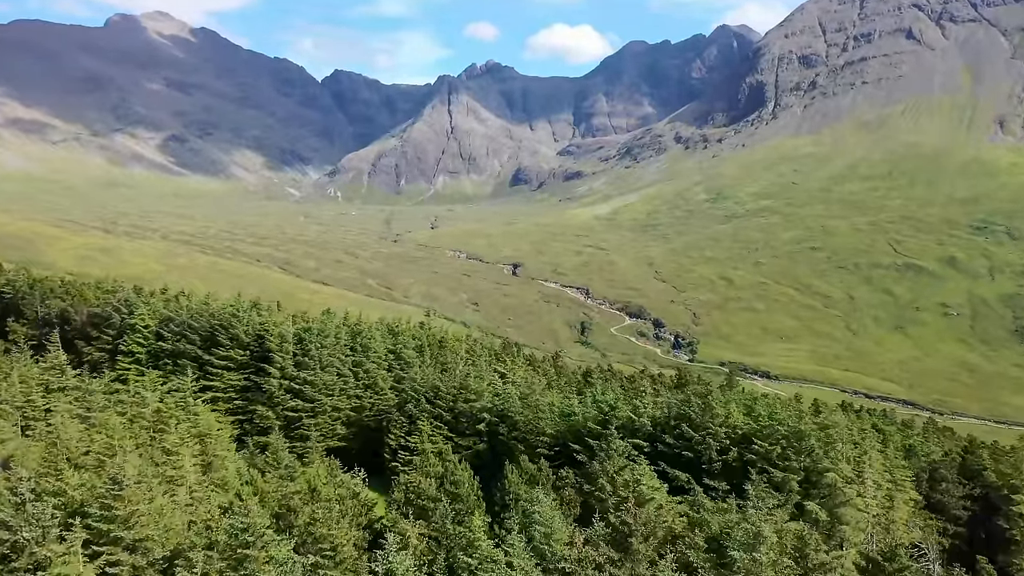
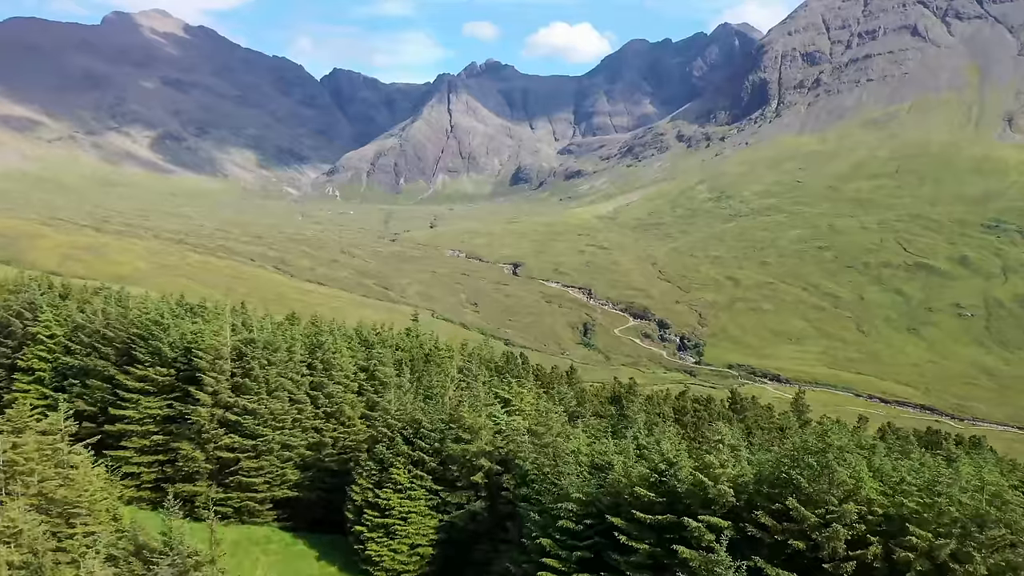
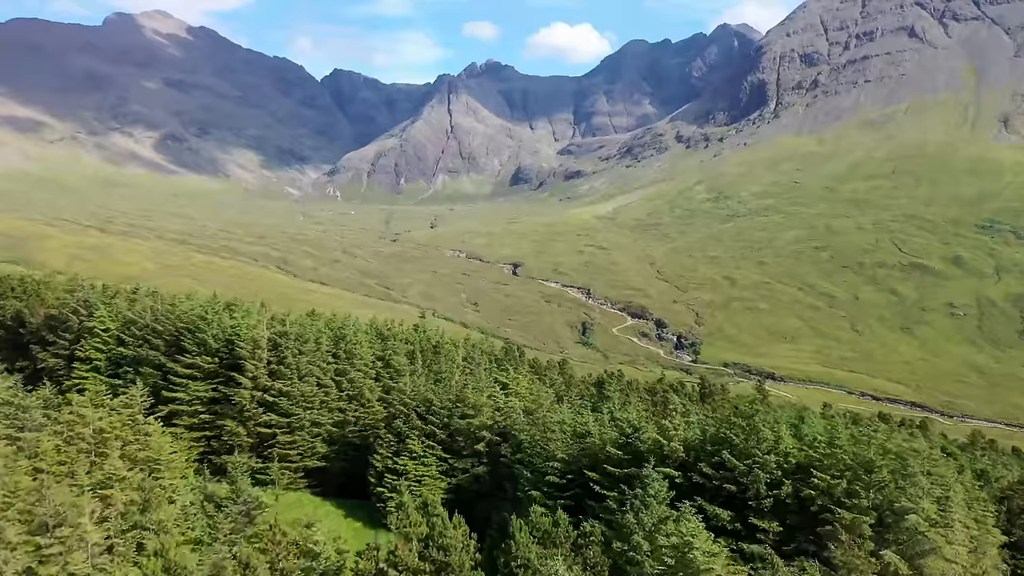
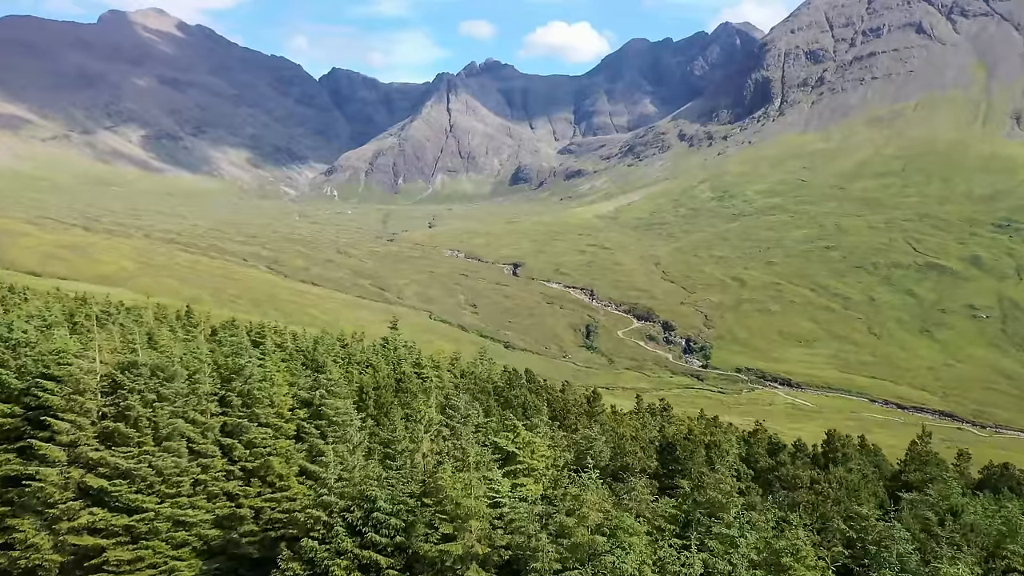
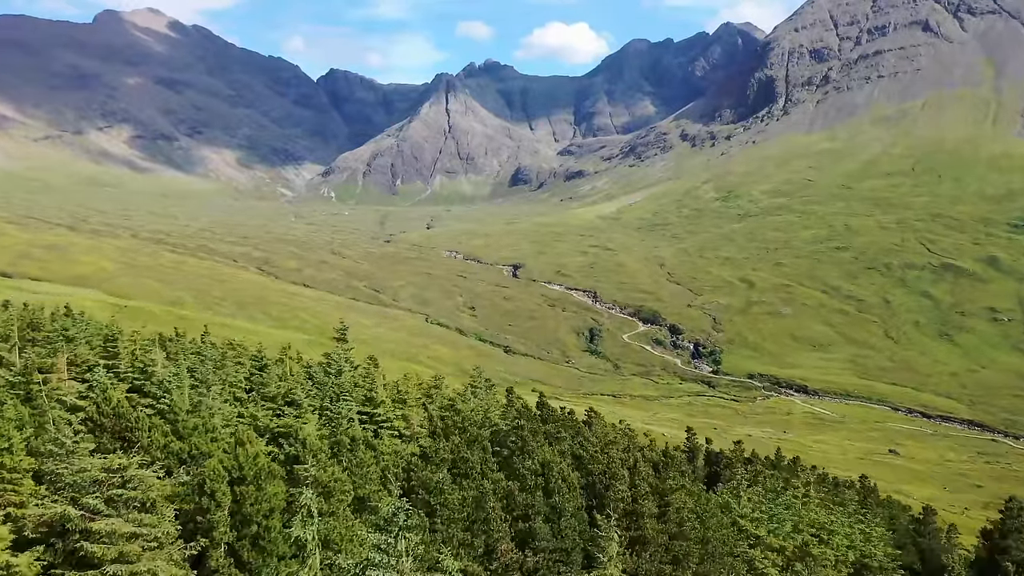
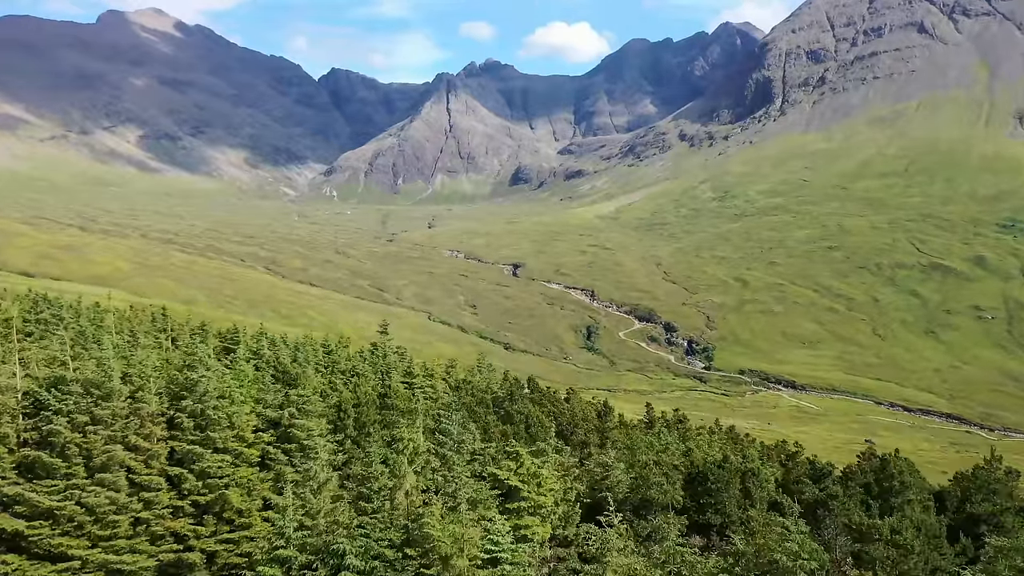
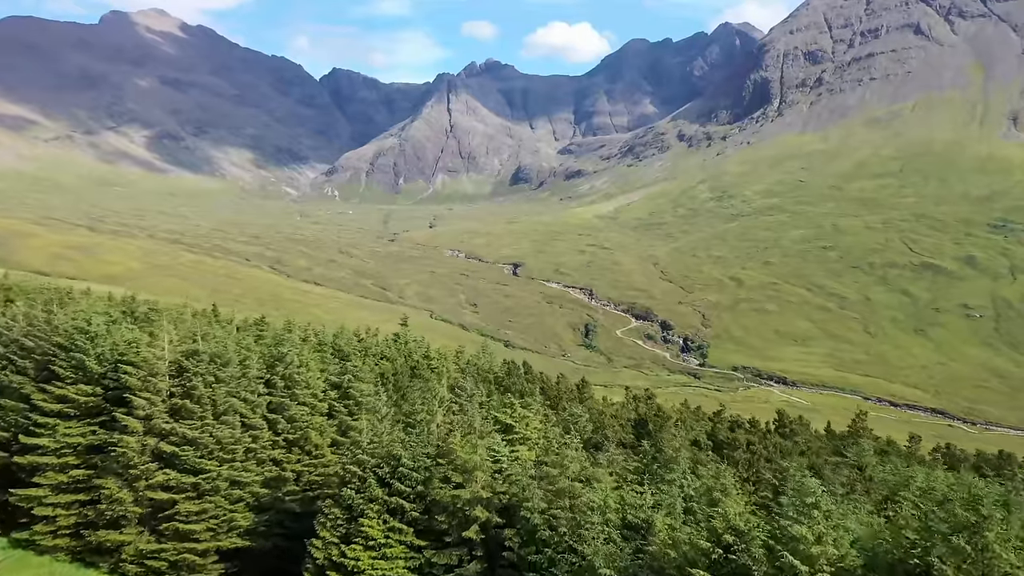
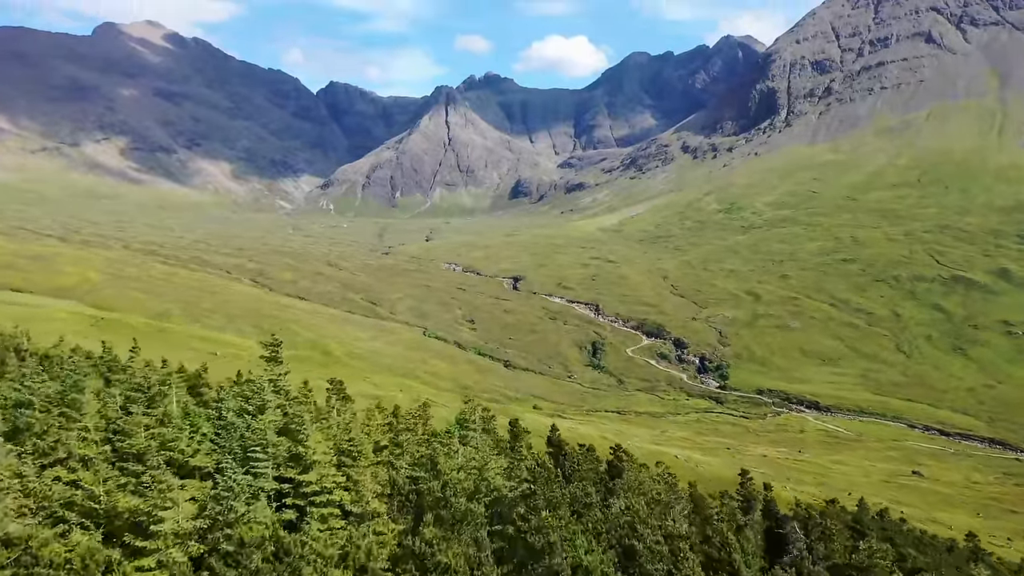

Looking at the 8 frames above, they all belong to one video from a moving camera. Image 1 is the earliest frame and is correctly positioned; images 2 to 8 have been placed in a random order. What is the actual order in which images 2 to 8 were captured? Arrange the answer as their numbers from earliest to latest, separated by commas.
3, 2, 7, 4, 6, 5, 8
